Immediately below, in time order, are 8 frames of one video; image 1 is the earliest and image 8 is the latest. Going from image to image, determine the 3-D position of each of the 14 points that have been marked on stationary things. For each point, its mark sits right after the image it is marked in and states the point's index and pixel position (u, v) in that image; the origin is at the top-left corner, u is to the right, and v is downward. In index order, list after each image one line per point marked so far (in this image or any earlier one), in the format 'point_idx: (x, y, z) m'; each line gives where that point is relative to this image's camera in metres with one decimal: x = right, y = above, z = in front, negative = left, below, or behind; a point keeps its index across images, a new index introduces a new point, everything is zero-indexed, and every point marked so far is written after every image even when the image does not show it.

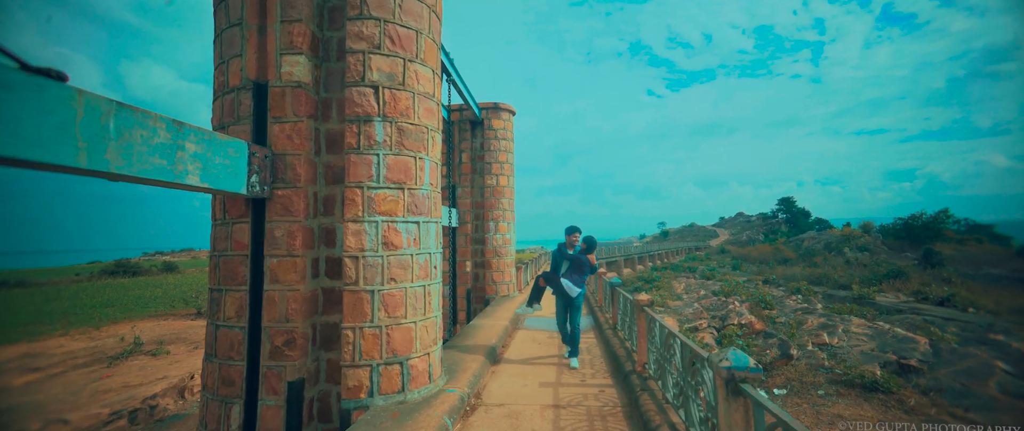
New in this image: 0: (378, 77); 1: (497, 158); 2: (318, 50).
0: (-1.1, +1.1, +3.9) m
1: (-0.3, +1.2, +10.6) m
2: (-1.5, +1.3, +3.9) m
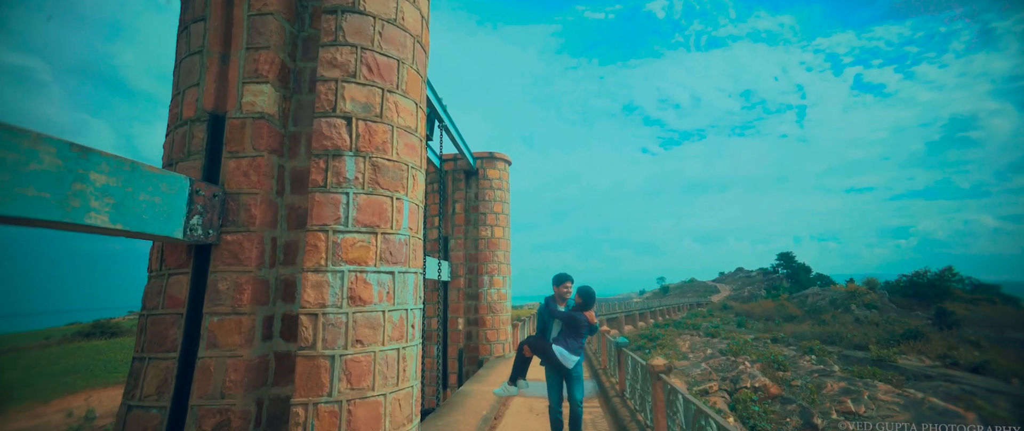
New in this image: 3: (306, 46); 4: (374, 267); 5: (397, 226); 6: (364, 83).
0: (-1.1, +0.8, +3.4) m
1: (-0.4, +0.1, +10.1) m
2: (-1.6, +1.0, +3.4) m
3: (-1.5, +1.2, +3.5) m
4: (-1.0, -0.4, +3.4) m
5: (-0.9, -0.1, +3.6) m
6: (-1.1, +1.0, +3.5) m
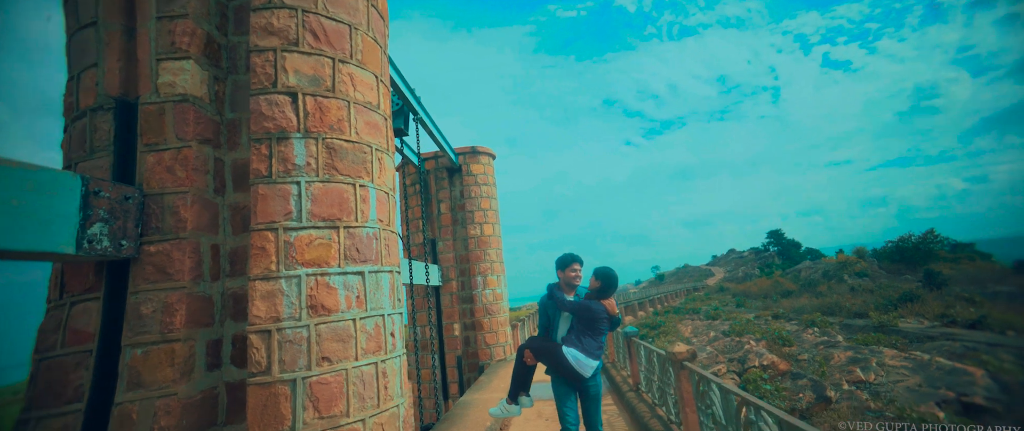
0: (-1.3, +0.8, +2.8) m
1: (-0.6, +0.2, +9.5) m
2: (-1.8, +0.9, +2.9) m
3: (-1.7, +1.2, +3.0) m
4: (-1.0, -0.3, +2.8) m
5: (-0.9, 0.0, +3.0) m
6: (-1.2, +1.0, +2.9) m
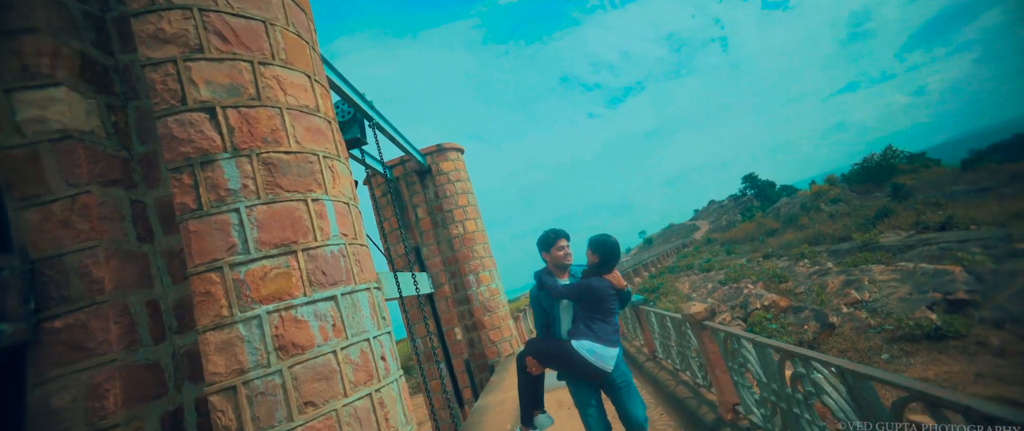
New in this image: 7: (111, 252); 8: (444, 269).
0: (-1.5, +0.6, +2.4) m
1: (-1.1, +0.2, +9.1) m
2: (-2.0, +0.7, +2.4) m
3: (-2.0, +0.9, +2.5) m
4: (-1.1, -0.4, +2.5) m
5: (-1.1, -0.1, +2.7) m
6: (-1.5, +0.8, +2.5) m
7: (-1.8, -0.2, +2.2) m
8: (-1.3, -1.0, +8.9) m
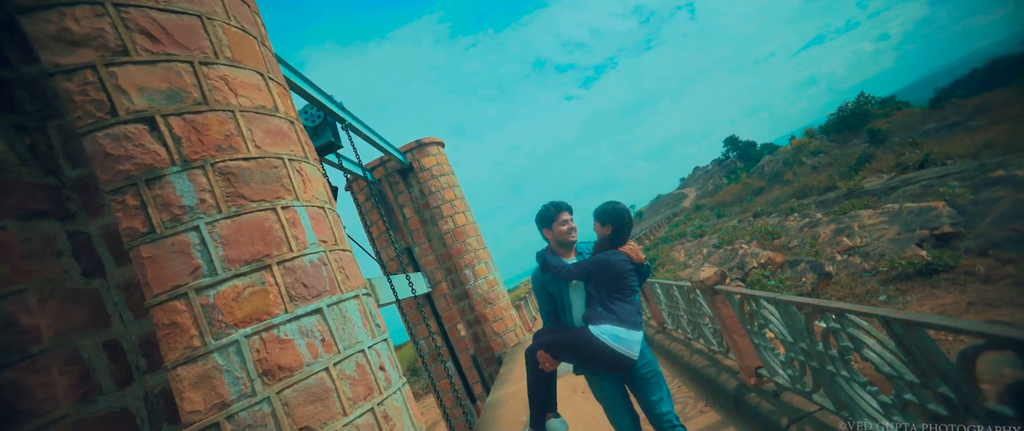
0: (-1.6, +0.5, +2.2) m
1: (-1.3, +0.3, +8.9) m
2: (-2.2, +0.5, +2.2) m
3: (-2.2, +0.8, +2.3) m
4: (-1.1, -0.5, +2.2) m
5: (-1.1, -0.2, +2.4) m
6: (-1.7, +0.7, +2.2) m
7: (-1.8, -0.3, +1.9) m
8: (-1.3, -0.9, +8.7) m
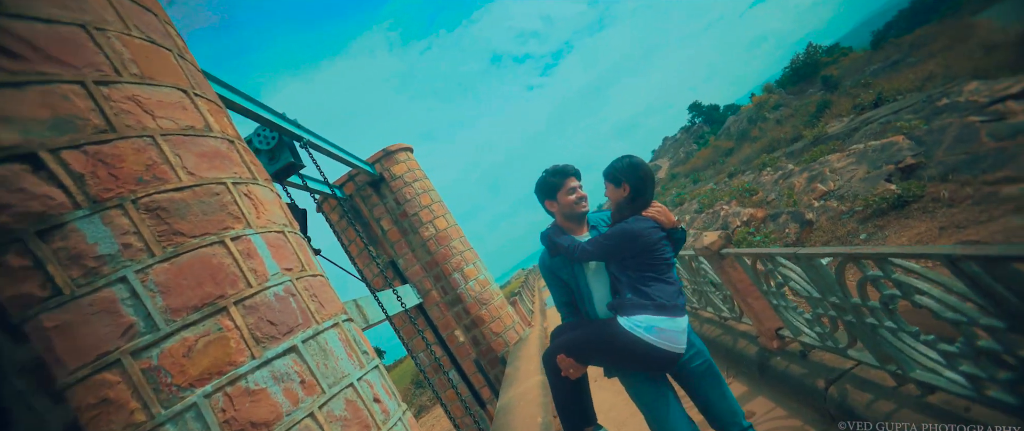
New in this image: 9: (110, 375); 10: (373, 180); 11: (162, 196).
0: (-1.8, +0.3, +1.8) m
1: (-1.6, +0.2, +8.6) m
2: (-2.3, +0.2, +1.8) m
3: (-2.3, +0.5, +1.9) m
4: (-1.0, -0.6, +1.9) m
5: (-1.1, -0.3, +2.1) m
6: (-1.8, +0.5, +1.9) m
7: (-1.8, -0.5, +1.6) m
8: (-1.5, -1.0, +8.4) m
9: (-1.4, -0.6, +1.7) m
10: (-2.5, +0.6, +8.6) m
11: (-1.4, +0.1, +2.0) m
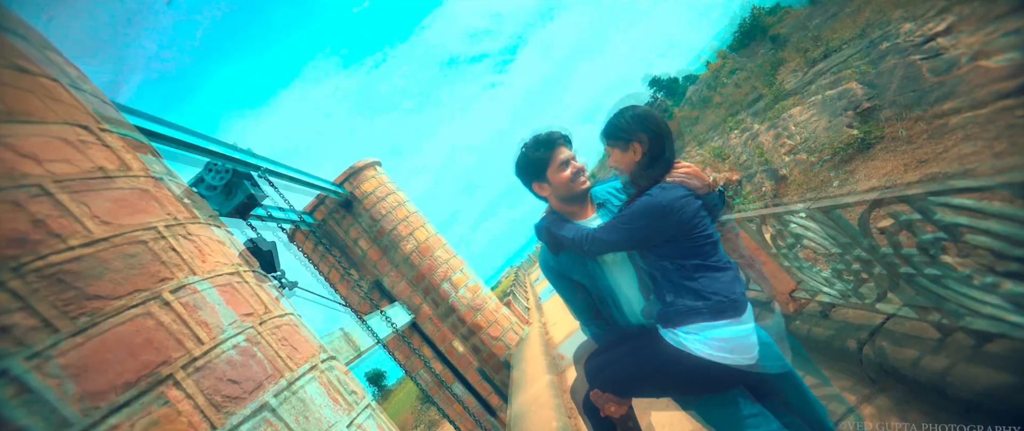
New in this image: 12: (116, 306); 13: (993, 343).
0: (-1.9, 0.0, +1.5) m
1: (-2.0, 0.0, +8.2) m
2: (-2.3, -0.1, +1.4) m
3: (-2.4, +0.1, +1.5) m
4: (-1.0, -0.7, +1.6) m
5: (-1.1, -0.4, +1.8) m
6: (-1.9, +0.2, +1.5) m
7: (-1.8, -0.8, +1.2) m
8: (-1.7, -1.3, +8.1) m
9: (-1.4, -0.8, +1.4) m
10: (-2.9, +0.3, +8.2) m
11: (-1.5, -0.1, +1.7) m
12: (-1.4, -0.3, +1.7) m
13: (+1.8, -0.5, +1.8) m
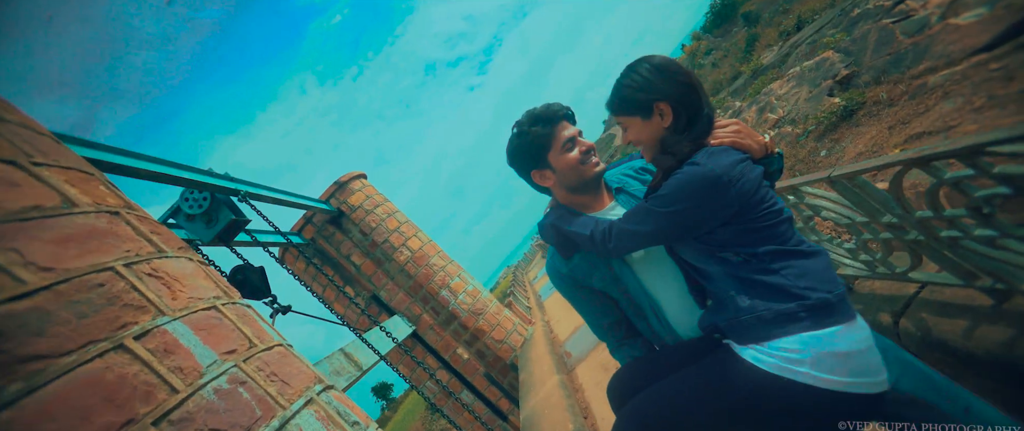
0: (-1.9, -0.2, +1.3) m
1: (-2.1, -0.2, +8.0) m
2: (-2.3, -0.4, +1.2) m
3: (-2.5, -0.1, +1.3) m
4: (-0.9, -0.8, +1.4) m
5: (-1.1, -0.6, +1.6) m
6: (-2.0, 0.0, +1.3) m
7: (-1.7, -1.0, +1.0) m
8: (-1.6, -1.4, +7.9) m
9: (-1.3, -0.9, +1.2) m
10: (-3.0, 0.0, +8.0) m
11: (-1.5, -0.3, +1.4) m
12: (-1.3, -0.4, +1.5) m
13: (+1.8, -0.3, +1.6) m
